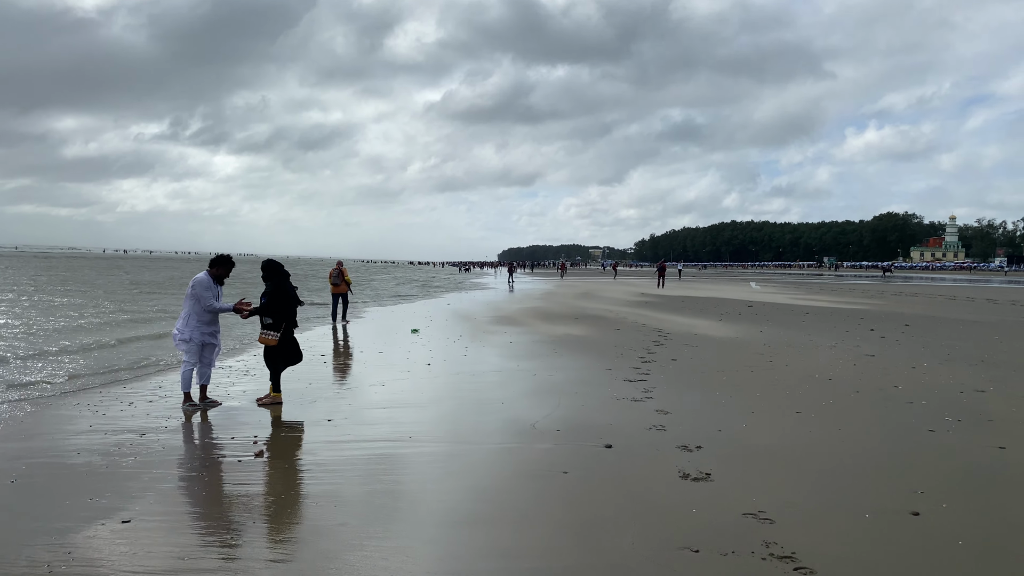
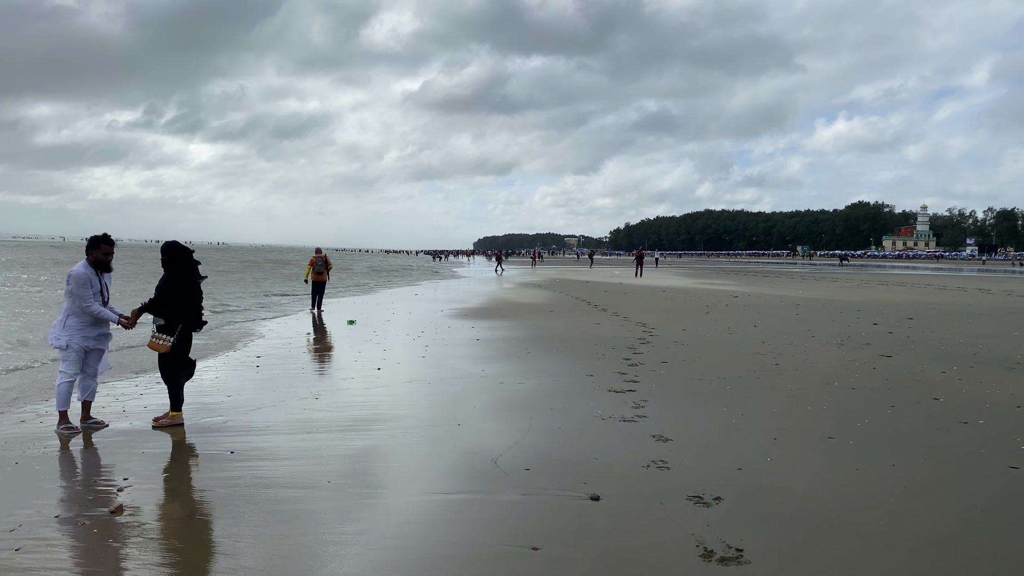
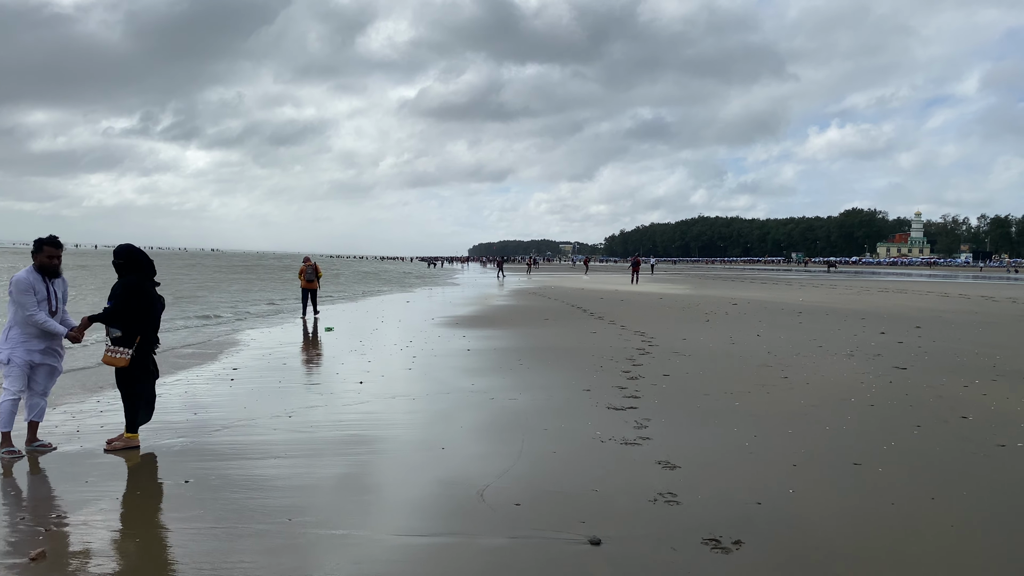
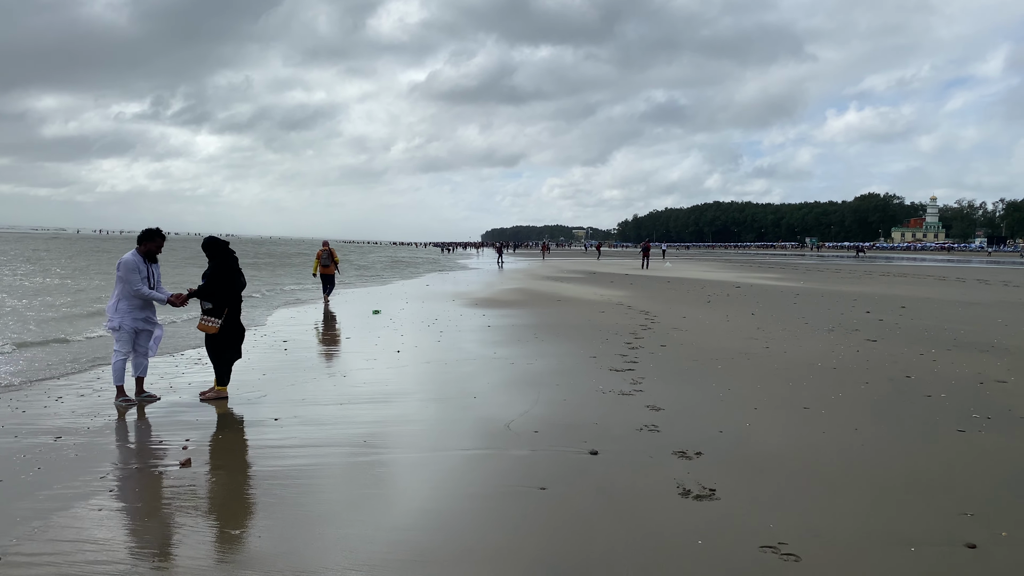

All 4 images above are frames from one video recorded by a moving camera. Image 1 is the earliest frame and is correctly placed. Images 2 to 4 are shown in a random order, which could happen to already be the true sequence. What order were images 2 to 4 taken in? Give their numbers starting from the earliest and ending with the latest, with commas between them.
4, 2, 3
